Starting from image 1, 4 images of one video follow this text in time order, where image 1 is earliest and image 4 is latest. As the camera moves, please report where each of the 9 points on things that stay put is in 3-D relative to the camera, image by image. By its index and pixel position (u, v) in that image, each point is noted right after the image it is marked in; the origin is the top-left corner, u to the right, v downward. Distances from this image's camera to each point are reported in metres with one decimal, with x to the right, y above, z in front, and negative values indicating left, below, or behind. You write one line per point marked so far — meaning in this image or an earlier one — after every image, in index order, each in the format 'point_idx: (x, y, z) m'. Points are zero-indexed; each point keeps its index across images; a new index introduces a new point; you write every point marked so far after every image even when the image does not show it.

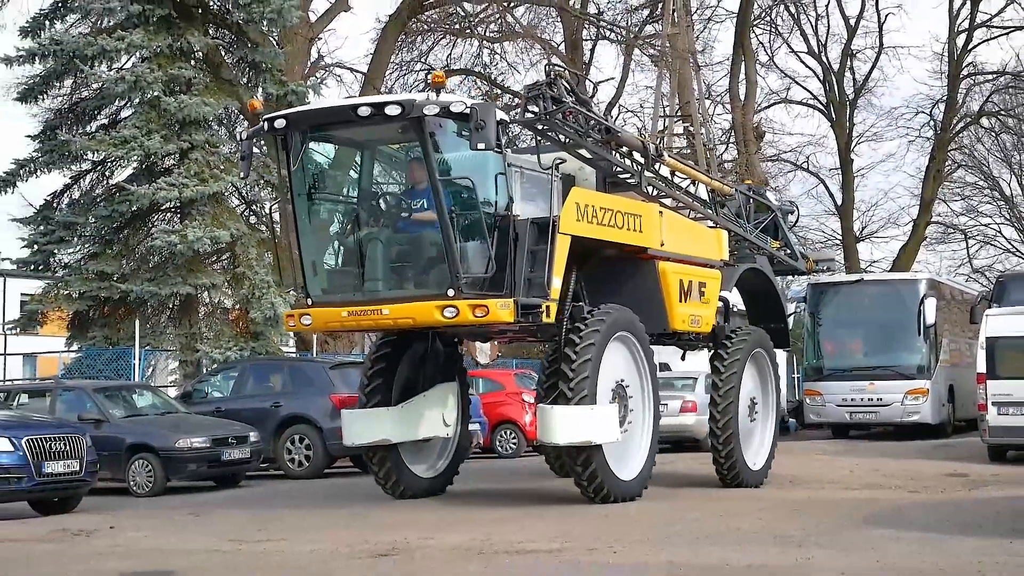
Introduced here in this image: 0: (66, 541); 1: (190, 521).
0: (-4.0, -2.3, +11.0) m
1: (-3.1, -2.3, +11.7) m
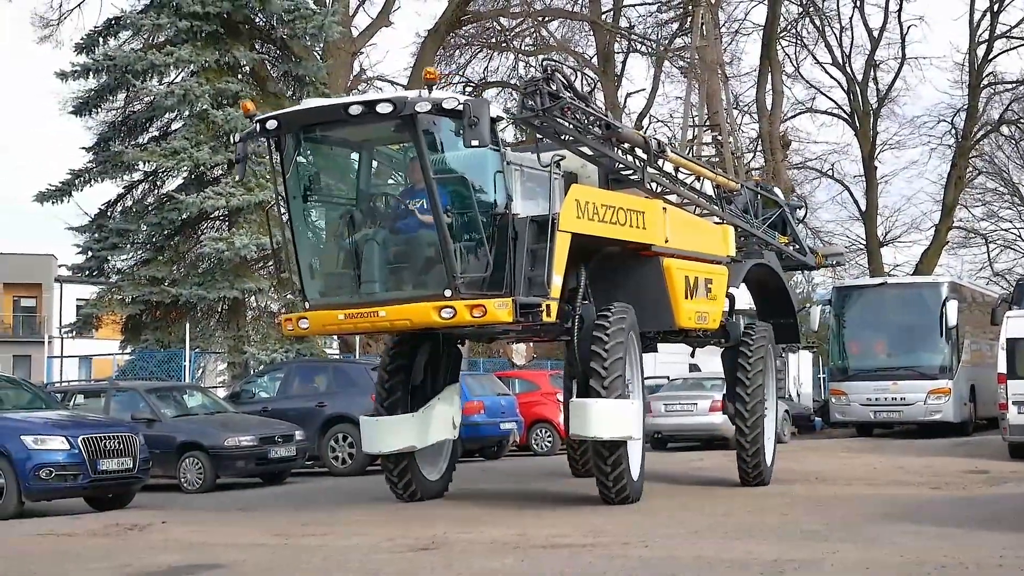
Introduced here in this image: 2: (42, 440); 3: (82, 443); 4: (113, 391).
0: (-3.7, -2.3, +11.5) m
1: (-2.8, -2.3, +12.1) m
2: (-4.5, -1.5, +11.6) m
3: (-4.2, -1.5, +11.8) m
4: (-4.8, -1.3, +15.0) m
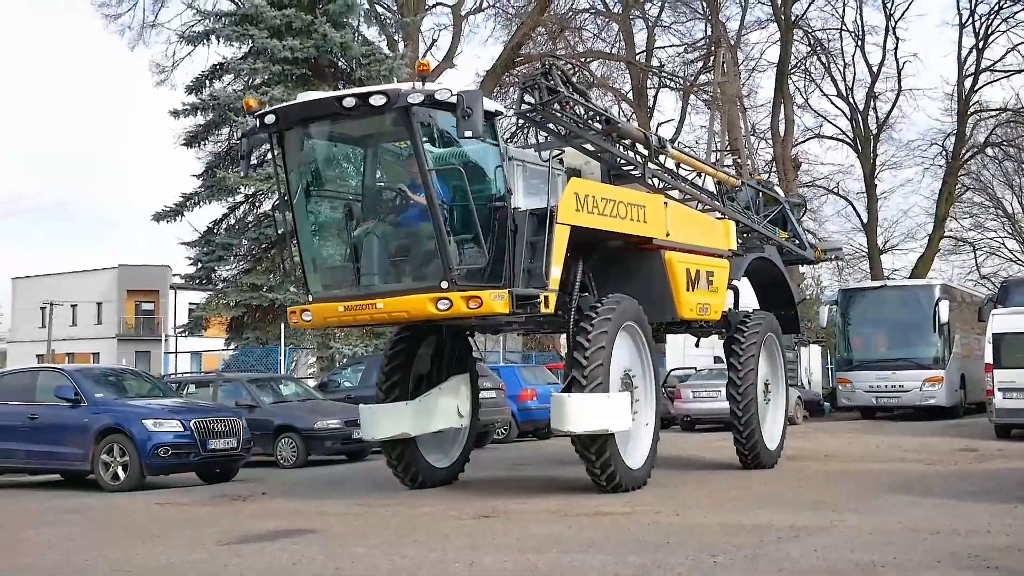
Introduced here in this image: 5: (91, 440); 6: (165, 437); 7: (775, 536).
0: (-3.2, -2.4, +13.5) m
1: (-2.2, -2.4, +14.1) m
2: (-4.0, -1.5, +13.7) m
3: (-3.6, -1.6, +13.8) m
4: (-4.2, -1.3, +17.0) m
5: (-4.8, -1.7, +13.8) m
6: (-3.9, -1.7, +13.6) m
7: (+2.5, -2.3, +11.4) m
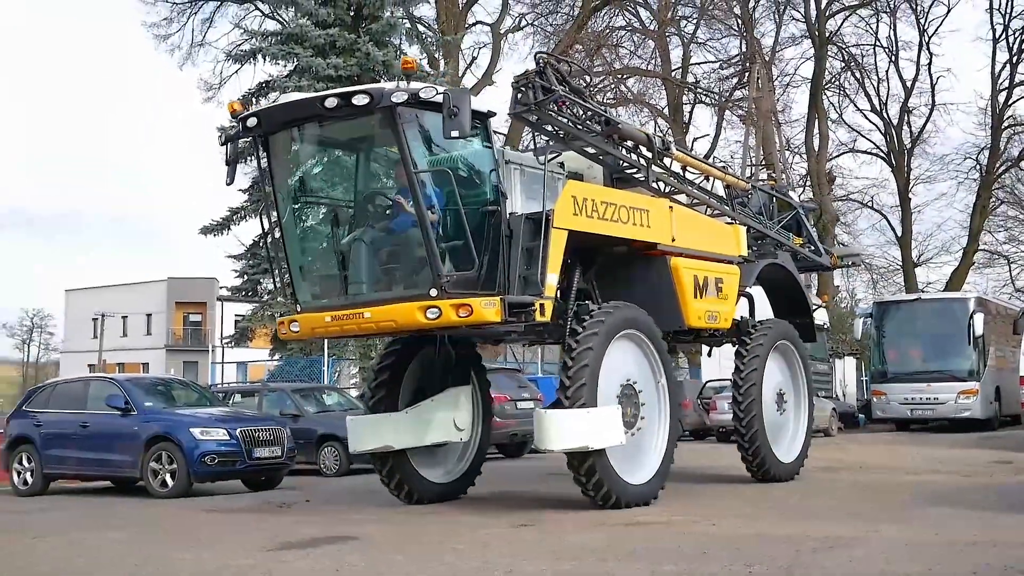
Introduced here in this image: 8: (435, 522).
0: (-2.7, -2.5, +13.8) m
1: (-1.7, -2.5, +14.4) m
2: (-3.5, -1.7, +14.0) m
3: (-3.2, -1.7, +14.2) m
4: (-3.6, -1.5, +17.4) m
5: (-4.3, -1.9, +14.2) m
6: (-3.5, -1.8, +14.0) m
7: (+2.8, -2.4, +11.5) m
8: (-0.8, -2.5, +13.0) m
